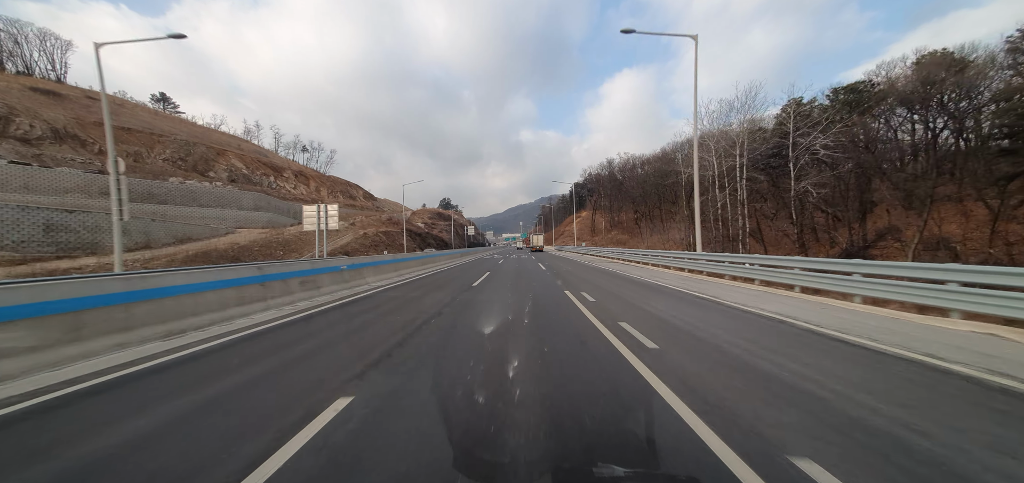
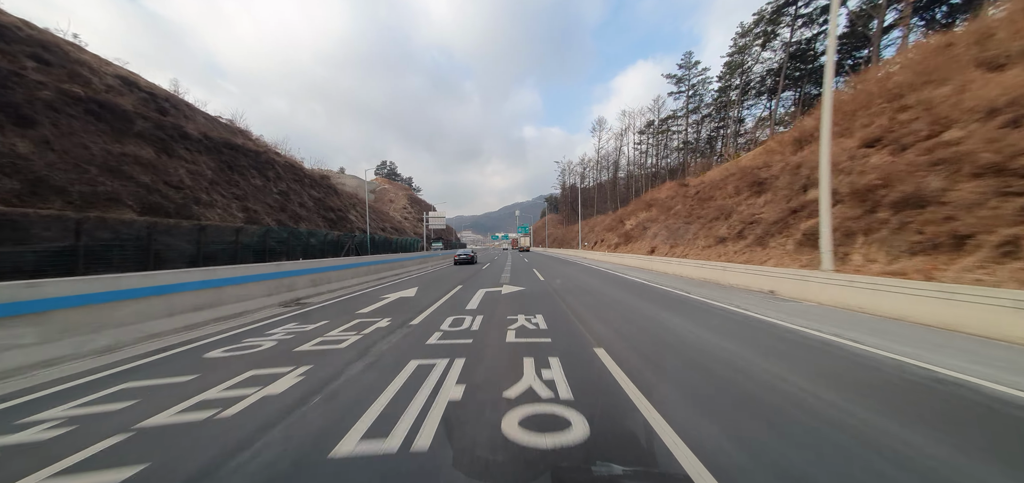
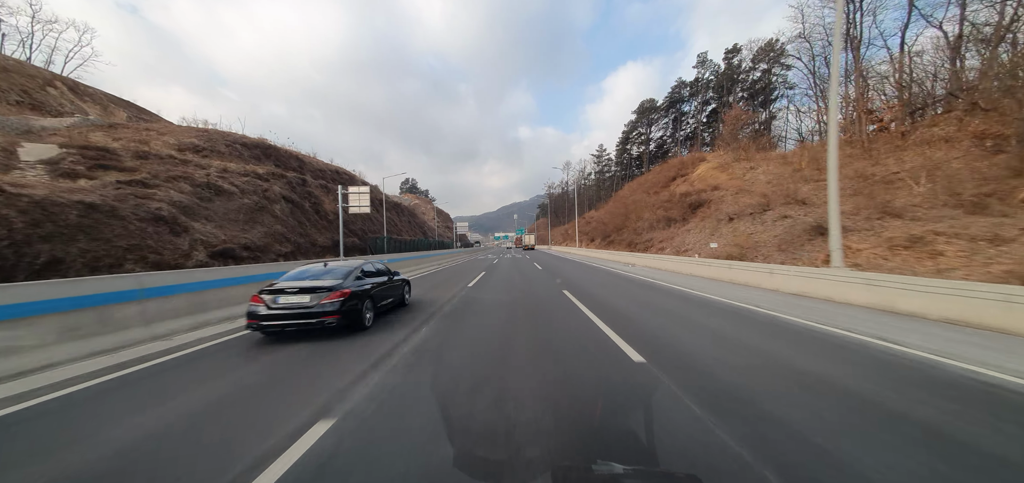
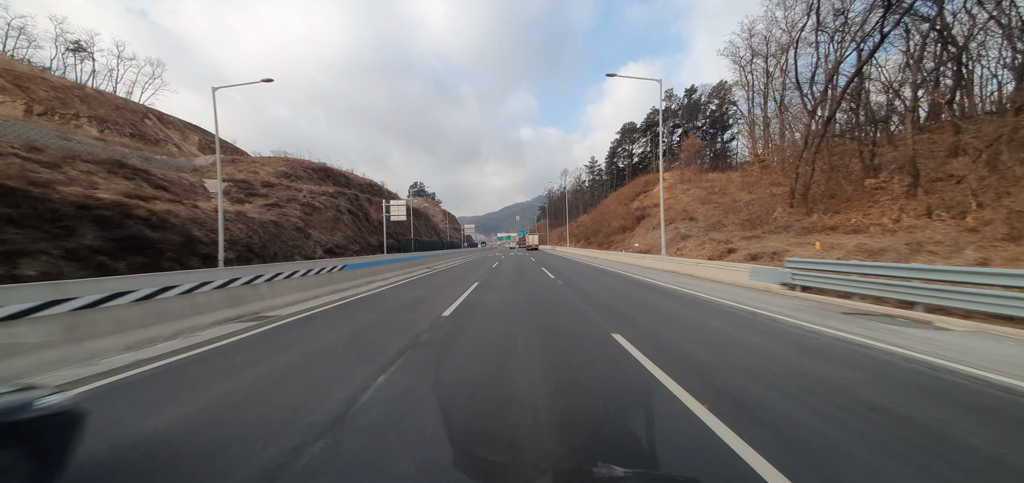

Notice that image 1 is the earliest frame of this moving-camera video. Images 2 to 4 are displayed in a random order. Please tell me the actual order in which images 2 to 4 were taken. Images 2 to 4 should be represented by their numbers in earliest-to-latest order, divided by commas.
4, 3, 2
